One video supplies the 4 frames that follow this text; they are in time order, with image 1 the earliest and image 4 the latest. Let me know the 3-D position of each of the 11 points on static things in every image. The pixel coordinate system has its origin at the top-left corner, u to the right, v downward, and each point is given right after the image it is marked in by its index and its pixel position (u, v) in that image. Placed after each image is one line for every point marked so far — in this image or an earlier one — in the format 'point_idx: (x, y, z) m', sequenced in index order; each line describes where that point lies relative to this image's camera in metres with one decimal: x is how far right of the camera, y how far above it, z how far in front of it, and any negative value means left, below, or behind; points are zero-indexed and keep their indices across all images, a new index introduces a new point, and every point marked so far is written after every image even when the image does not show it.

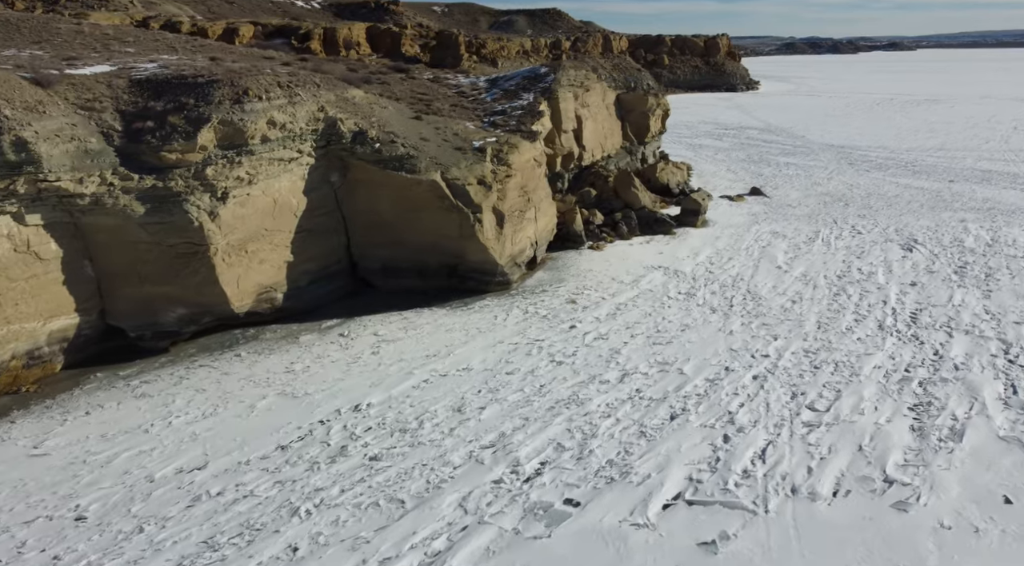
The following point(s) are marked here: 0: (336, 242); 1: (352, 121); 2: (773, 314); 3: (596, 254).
0: (-3.1, +0.7, +13.4) m
1: (-2.9, +2.9, +13.3) m
2: (+4.5, -0.5, +13.0) m
3: (+1.8, +0.6, +16.8) m
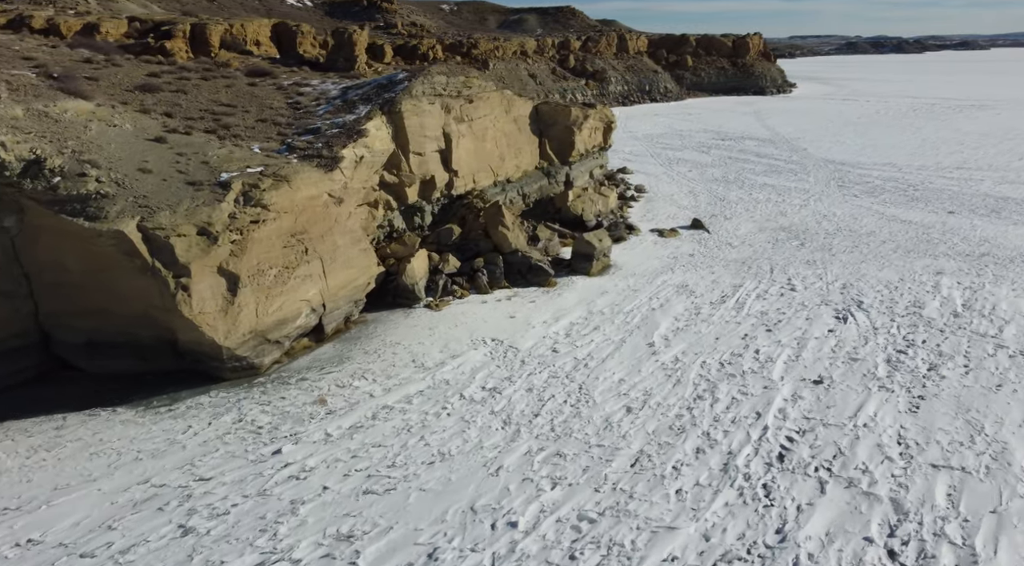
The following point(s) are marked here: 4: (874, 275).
0: (-6.7, -0.4, +10.0) m
1: (-6.4, +1.8, +9.9) m
2: (+0.9, -1.8, +9.1) m
3: (-1.5, -0.6, +13.1) m
4: (+7.9, +0.2, +16.3) m
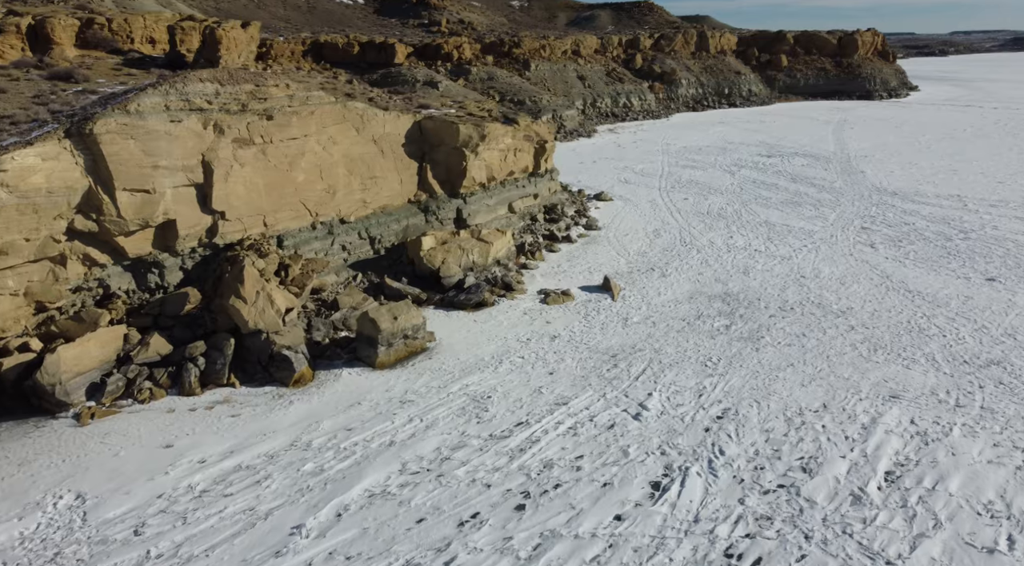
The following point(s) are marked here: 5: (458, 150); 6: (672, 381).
0: (-11.3, -1.4, +6.7) m
1: (-10.8, +0.7, +6.6) m
2: (-4.0, -3.3, +4.9) m
3: (-5.7, -1.9, +9.1) m
4: (+4.1, -1.6, +11.0) m
5: (-1.2, +2.9, +16.8) m
6: (+2.4, -1.5, +11.3) m
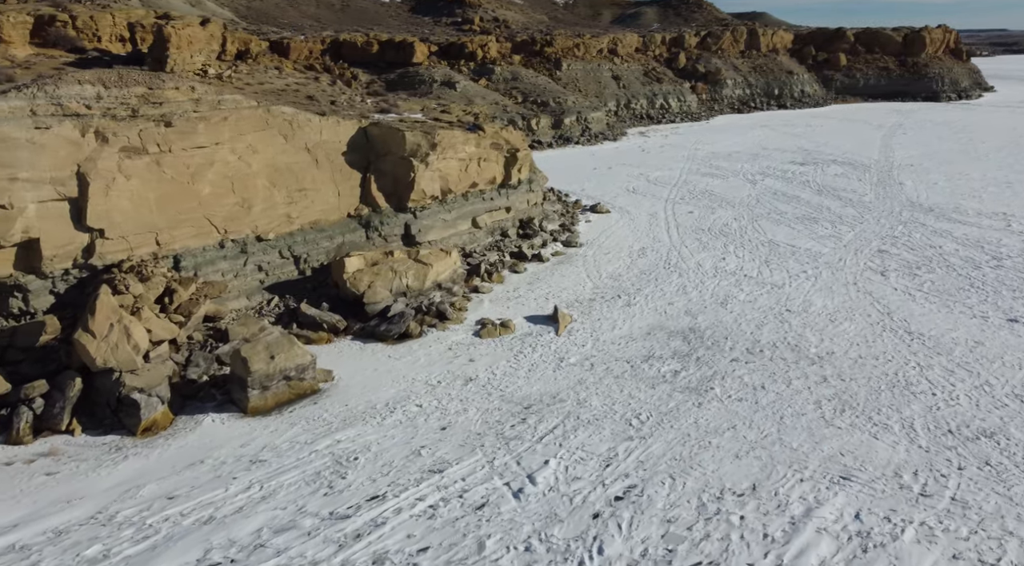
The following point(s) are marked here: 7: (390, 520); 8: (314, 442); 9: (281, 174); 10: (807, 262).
0: (-13.1, -1.6, +6.0) m
1: (-12.6, +0.5, +5.8) m
2: (-6.0, -3.7, +3.6) m
3: (-7.4, -2.3, +8.0) m
4: (+2.5, -2.3, +9.2) m
5: (-2.2, +2.5, +15.3) m
6: (+0.9, -2.1, +9.6) m
7: (-1.2, -2.5, +8.0) m
8: (-2.4, -2.0, +9.5) m
9: (-4.3, +1.9, +13.7) m
10: (+7.3, +0.5, +18.8) m
